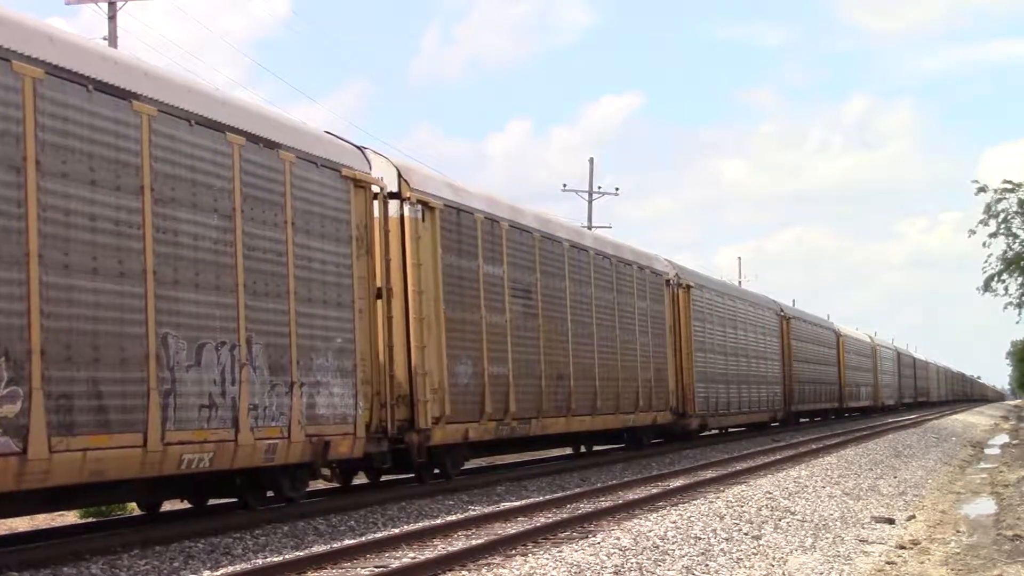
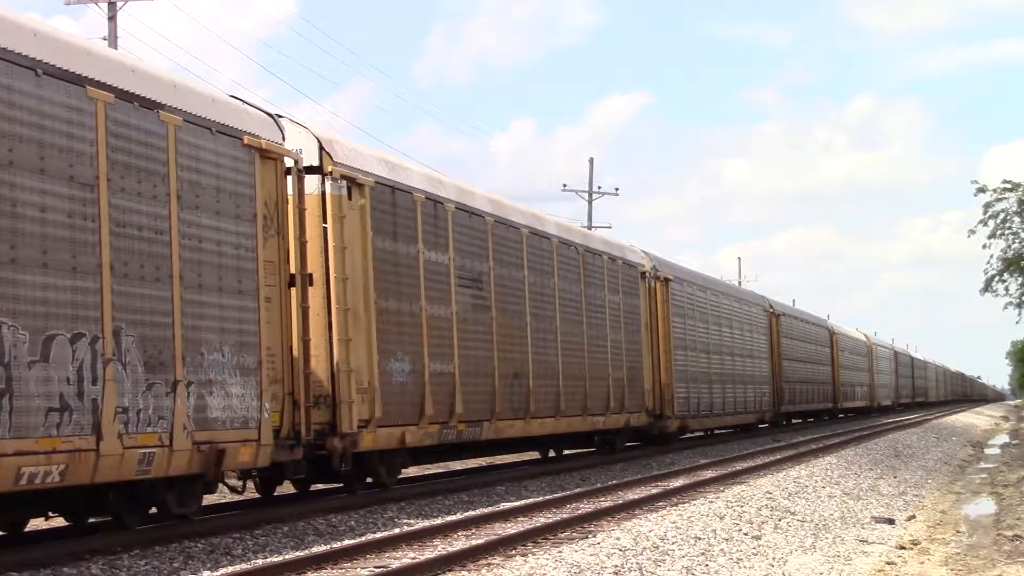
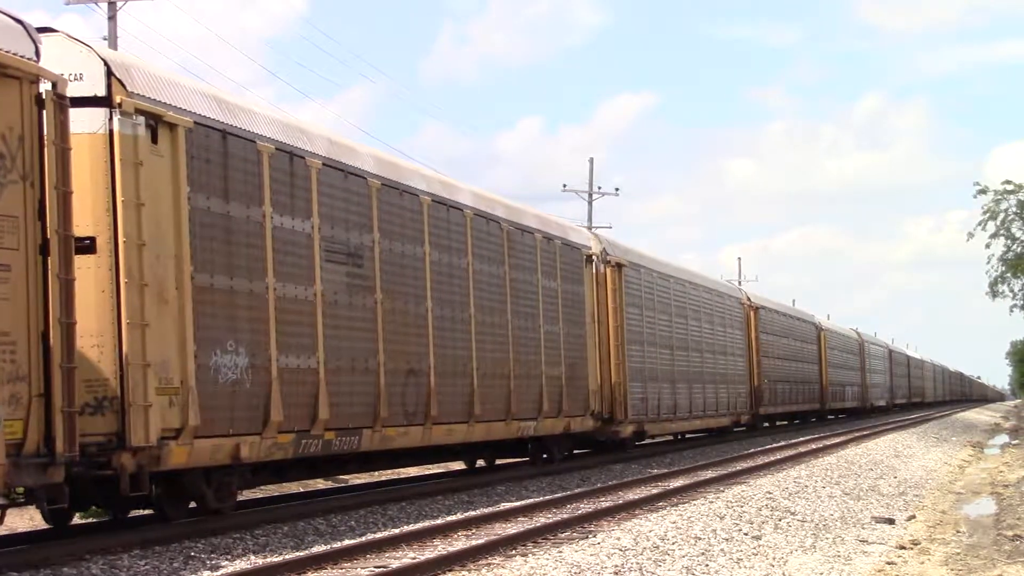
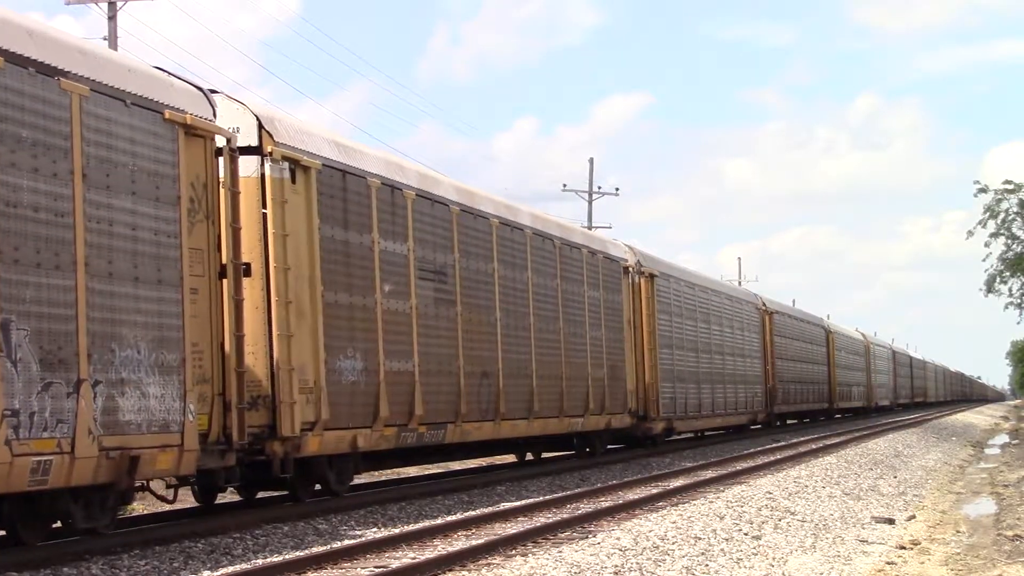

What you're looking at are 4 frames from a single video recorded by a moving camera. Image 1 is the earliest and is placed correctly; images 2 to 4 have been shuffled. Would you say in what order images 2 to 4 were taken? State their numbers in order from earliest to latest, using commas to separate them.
2, 4, 3
